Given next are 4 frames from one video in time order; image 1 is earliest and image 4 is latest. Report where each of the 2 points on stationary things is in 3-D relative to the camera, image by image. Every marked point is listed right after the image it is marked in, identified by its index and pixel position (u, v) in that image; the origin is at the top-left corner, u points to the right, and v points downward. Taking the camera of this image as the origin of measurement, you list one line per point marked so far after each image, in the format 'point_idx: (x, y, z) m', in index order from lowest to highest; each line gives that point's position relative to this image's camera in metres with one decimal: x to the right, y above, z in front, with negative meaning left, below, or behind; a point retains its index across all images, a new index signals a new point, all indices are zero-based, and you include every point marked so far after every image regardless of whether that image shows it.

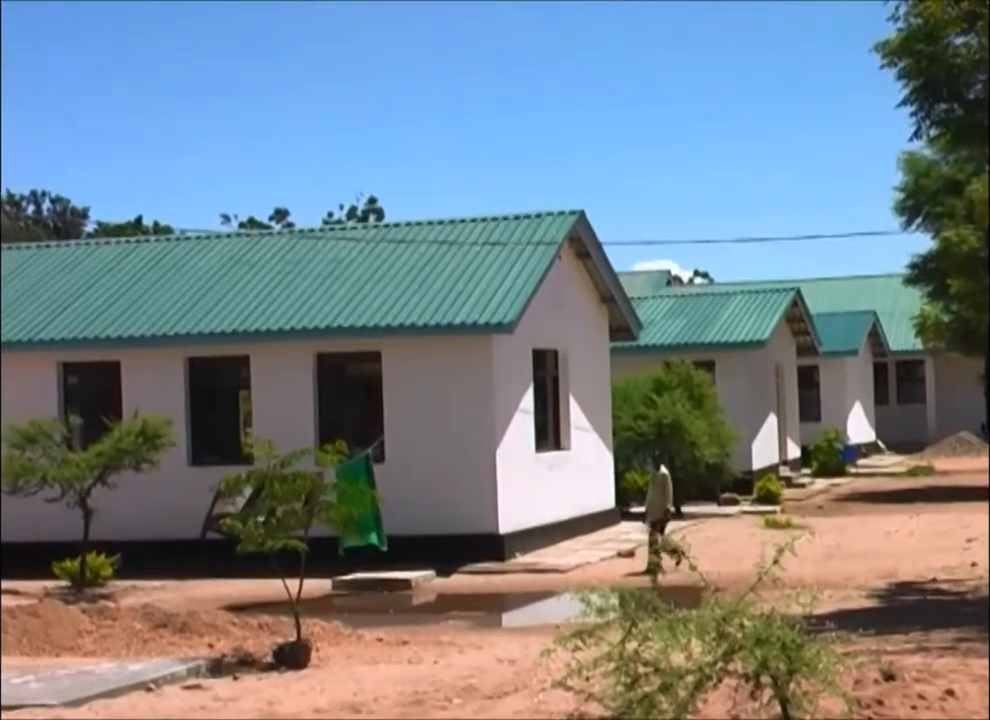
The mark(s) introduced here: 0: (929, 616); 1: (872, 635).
0: (+3.4, -2.0, +12.0) m
1: (+2.8, -2.1, +11.6) m
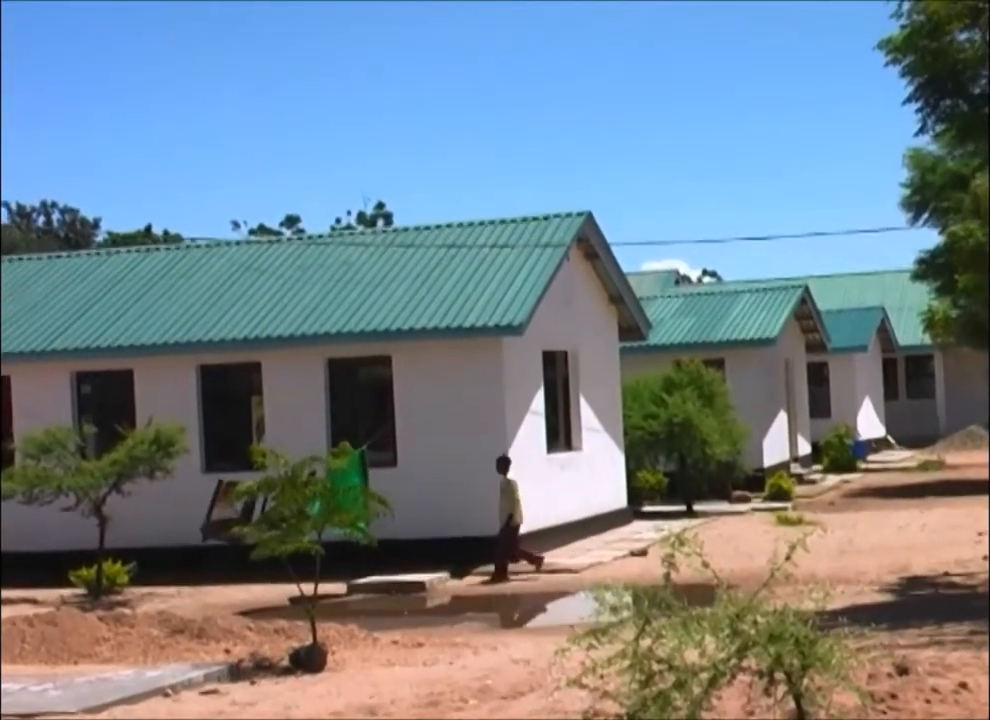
0: (+3.5, -2.0, +12.0) m
1: (+2.9, -2.0, +11.6) m
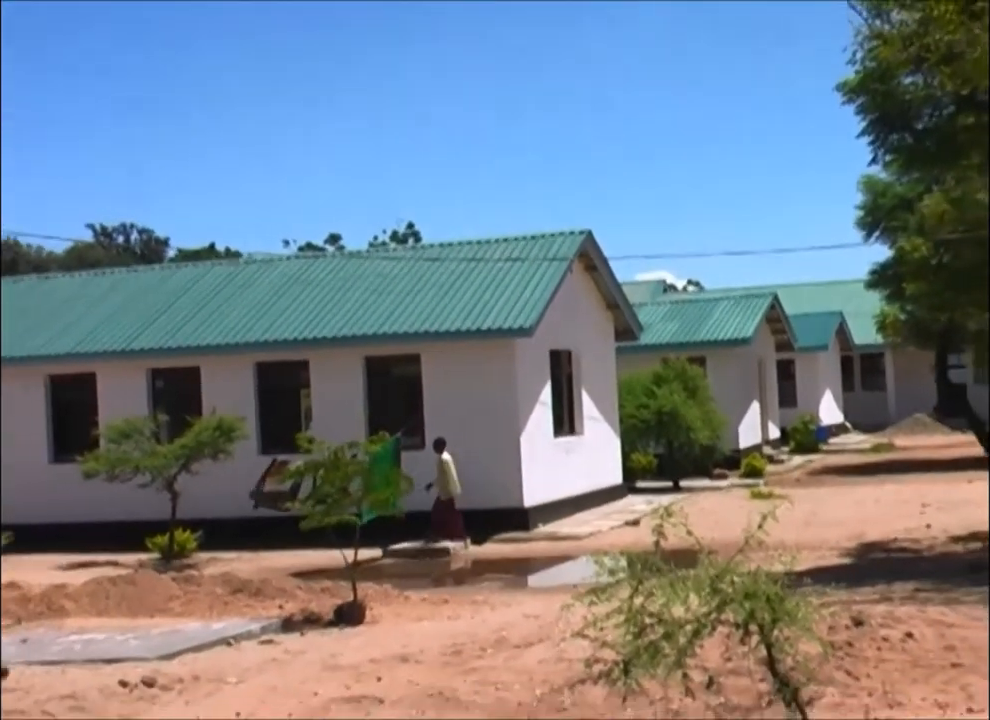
0: (+3.6, -1.9, +13.9) m
1: (+3.1, -2.0, +13.5) m
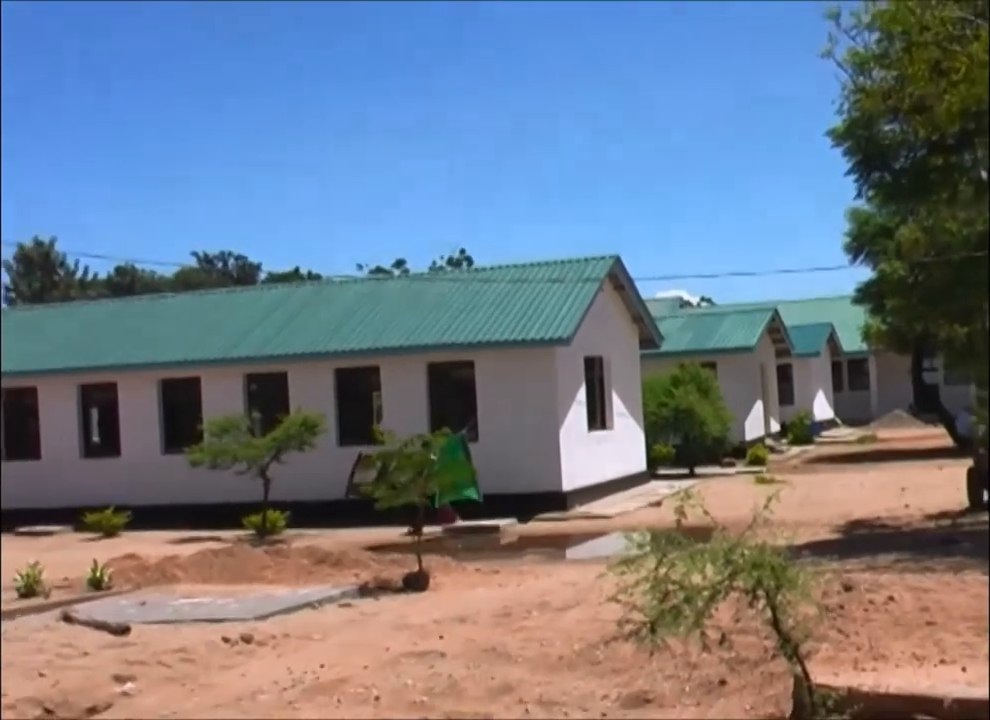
0: (+4.1, -2.0, +16.2) m
1: (+3.5, -2.1, +15.9) m
